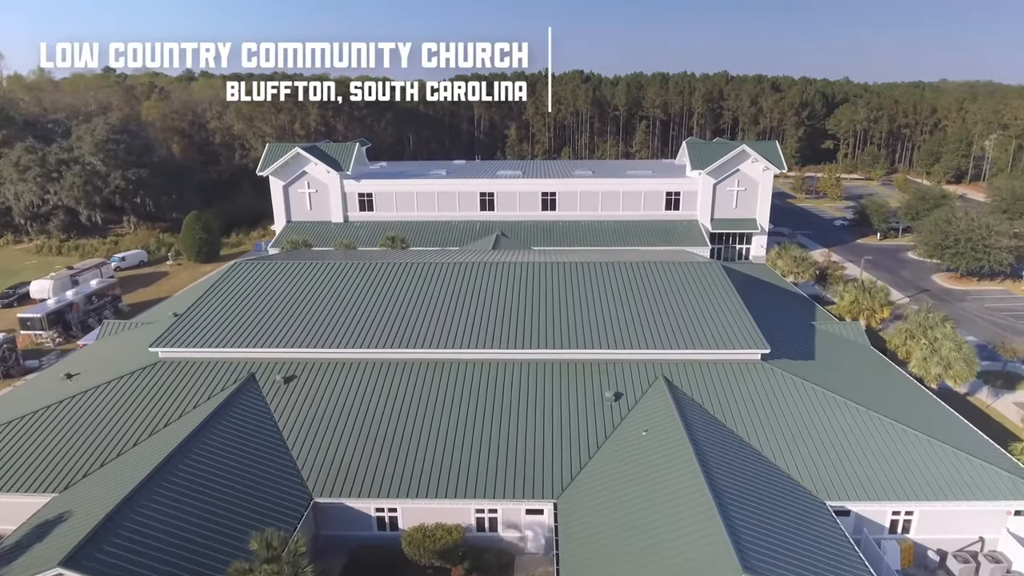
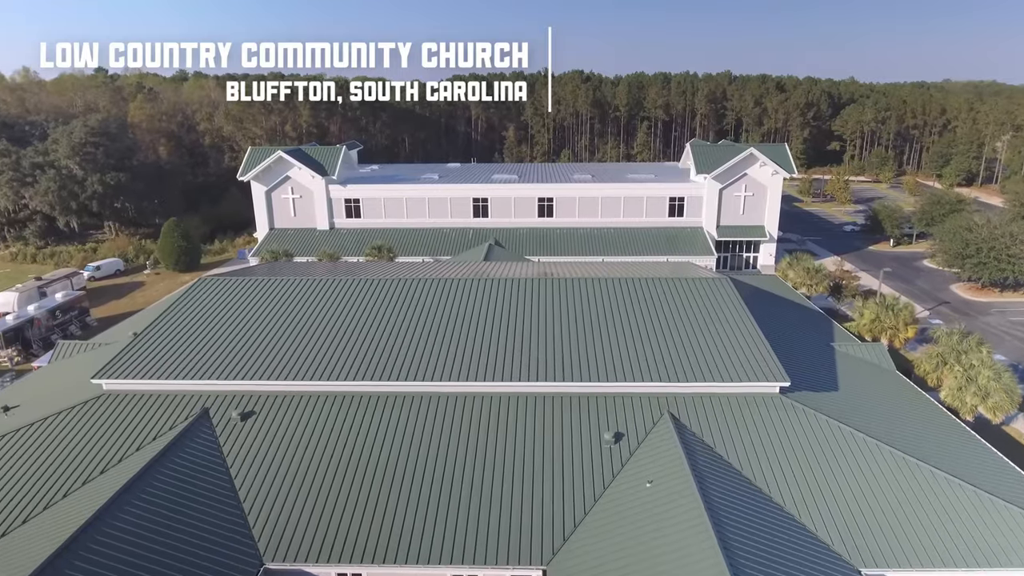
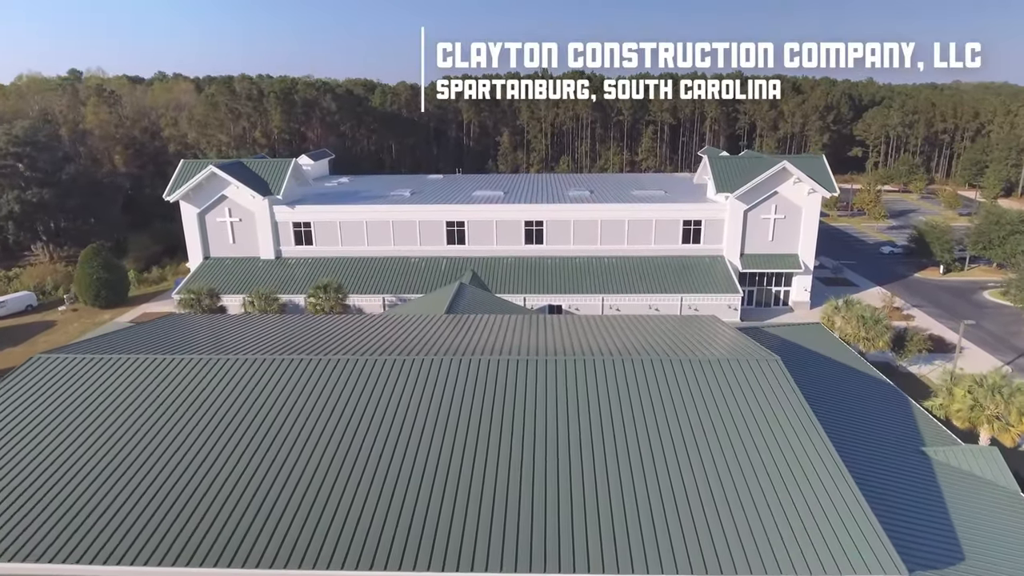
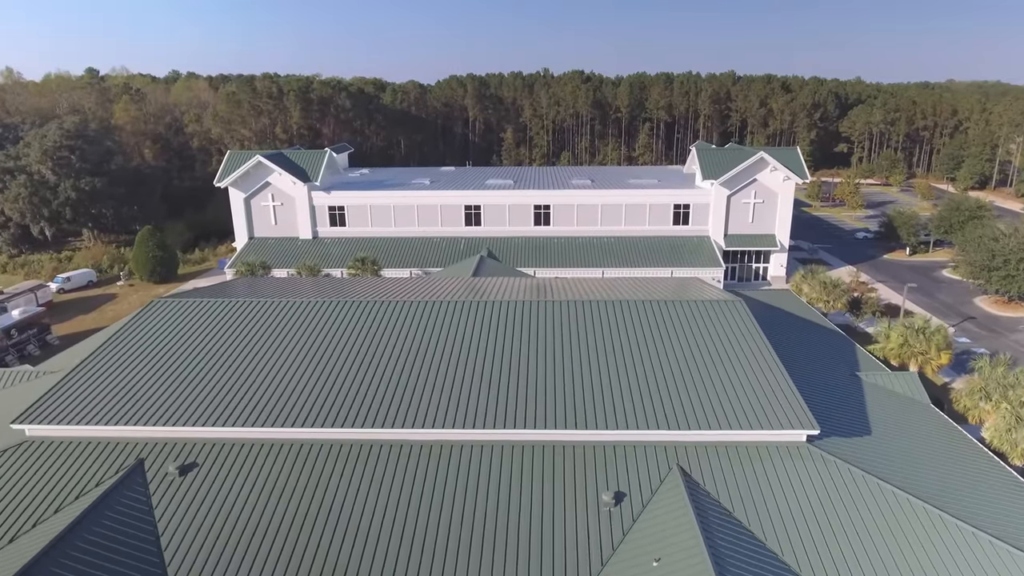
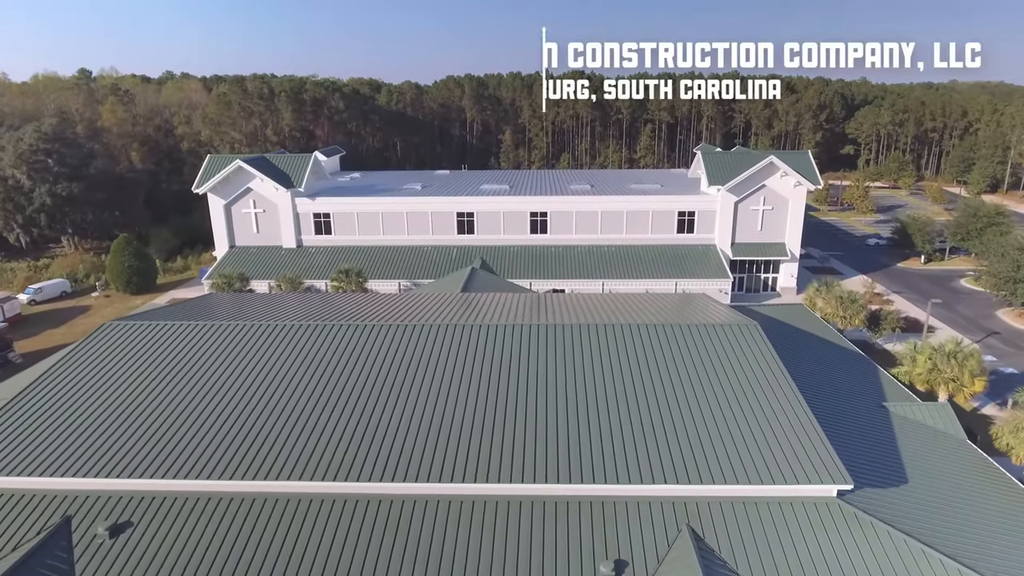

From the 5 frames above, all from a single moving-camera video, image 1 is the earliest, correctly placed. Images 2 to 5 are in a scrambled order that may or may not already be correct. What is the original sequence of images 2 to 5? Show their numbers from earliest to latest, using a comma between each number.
2, 4, 5, 3
